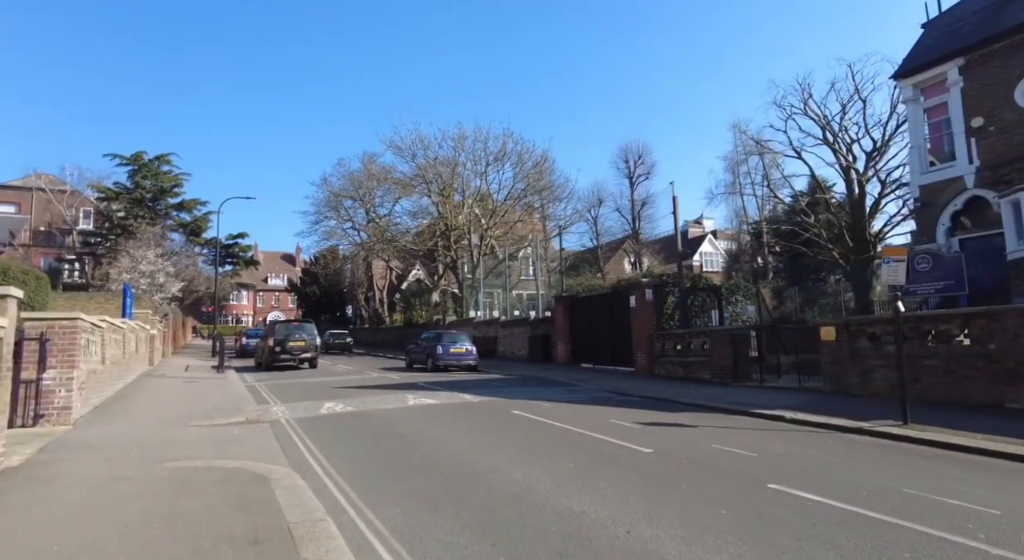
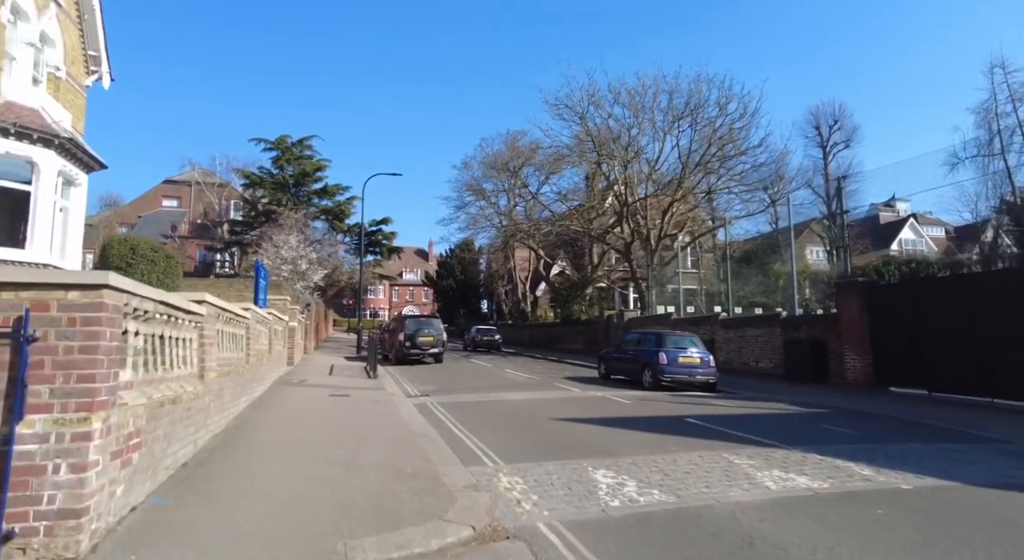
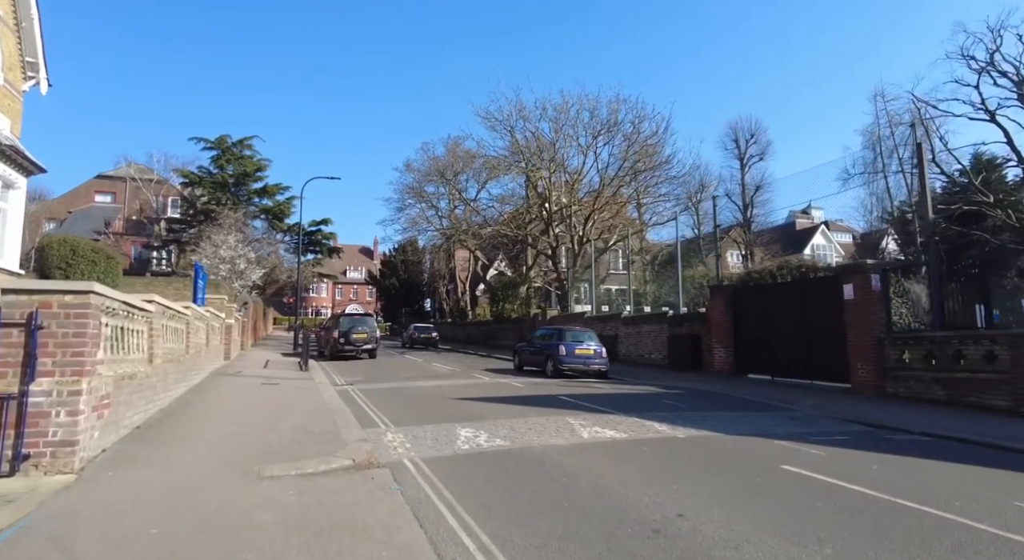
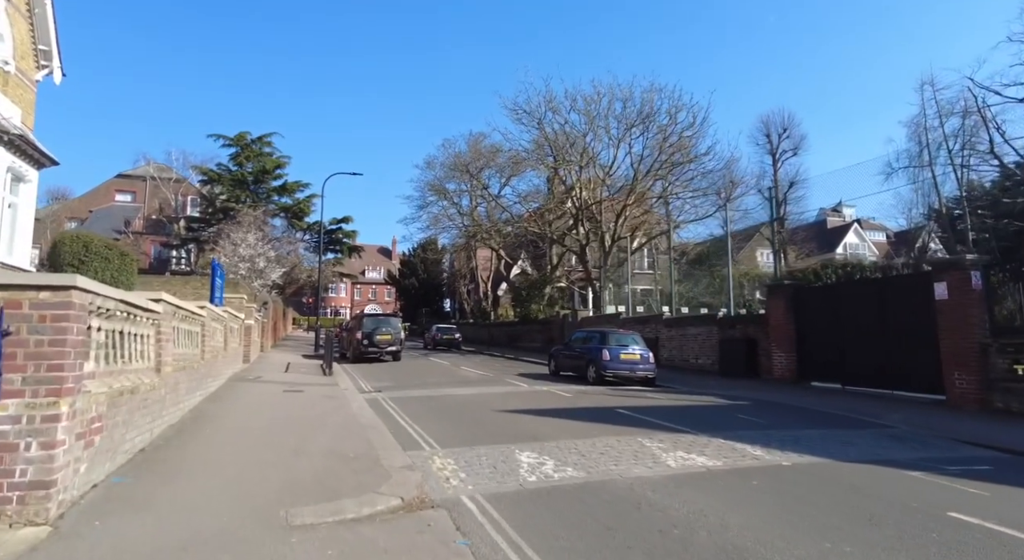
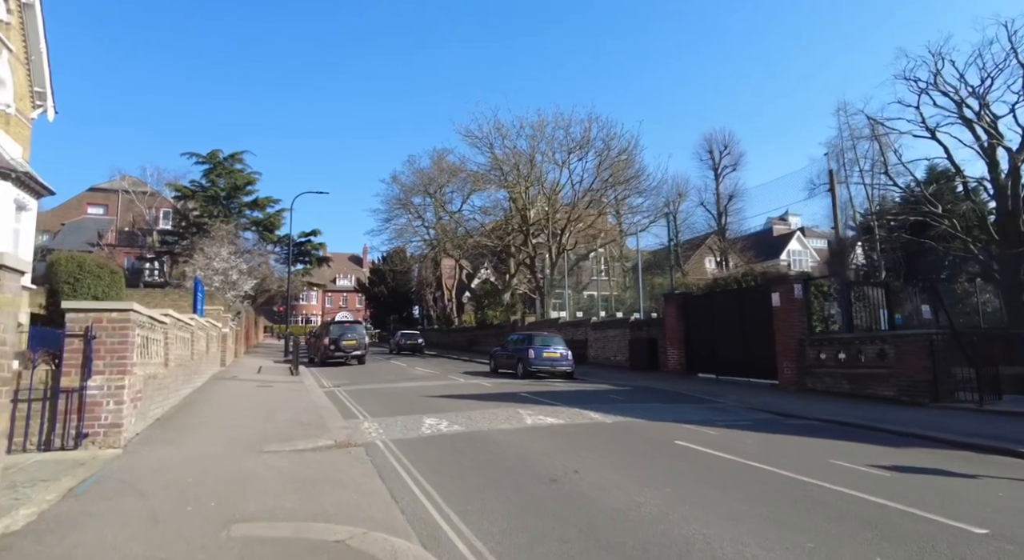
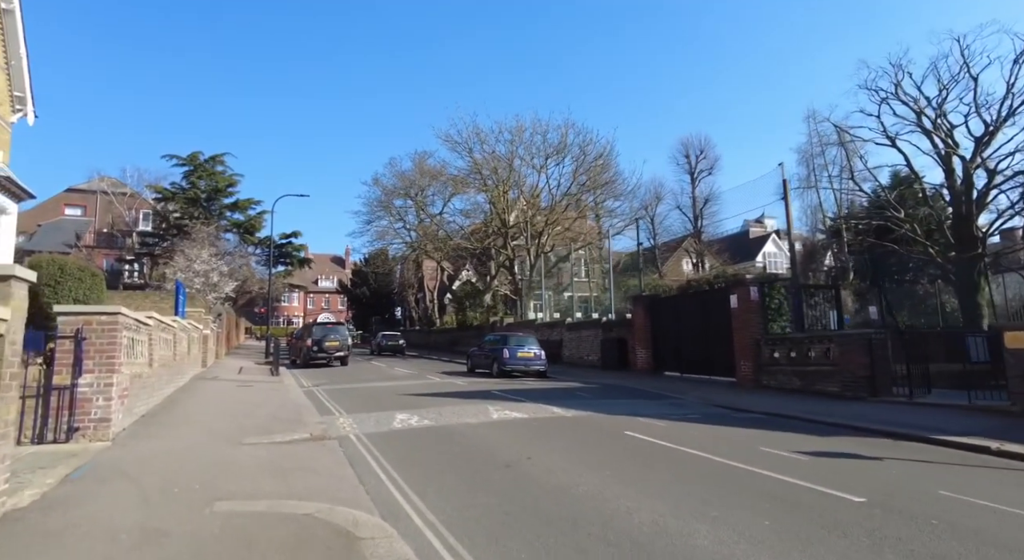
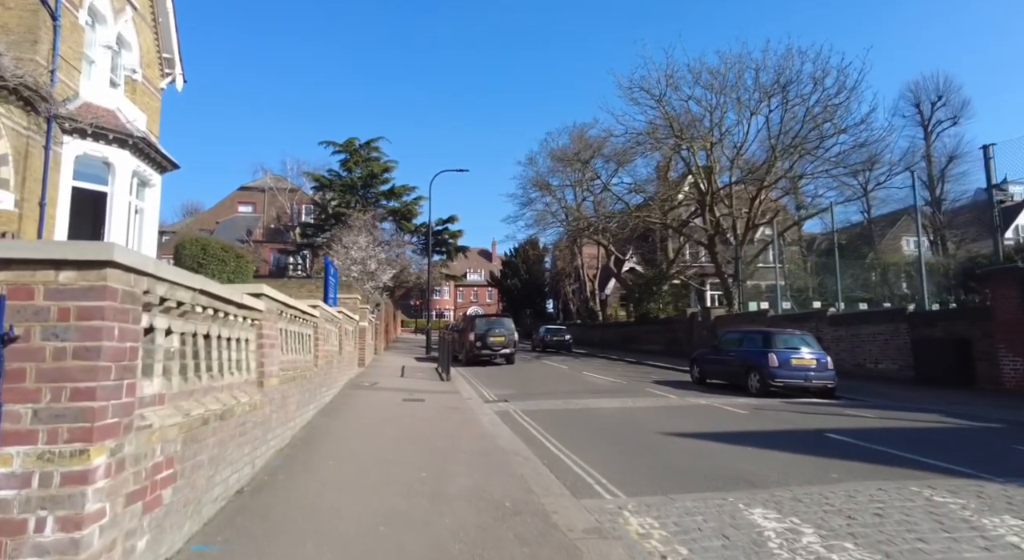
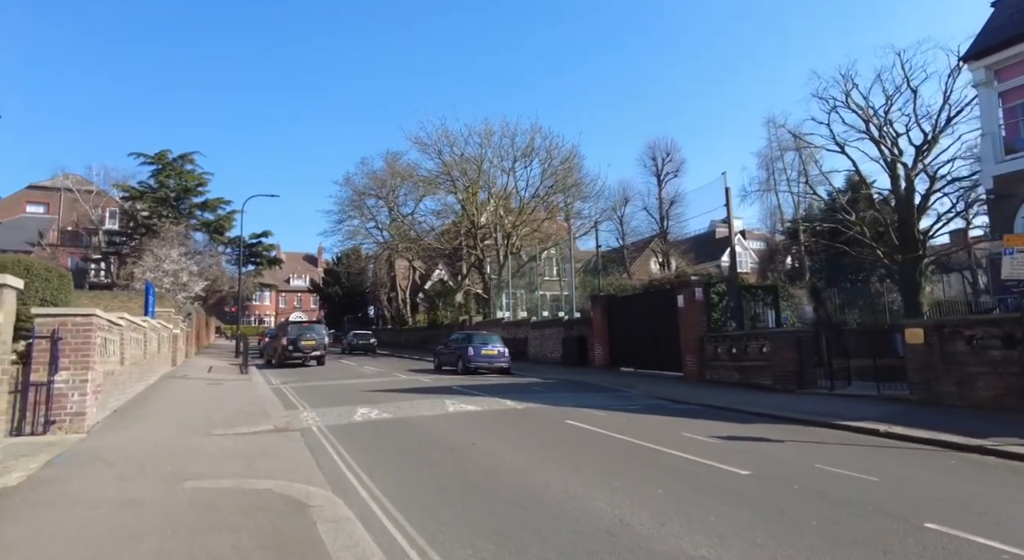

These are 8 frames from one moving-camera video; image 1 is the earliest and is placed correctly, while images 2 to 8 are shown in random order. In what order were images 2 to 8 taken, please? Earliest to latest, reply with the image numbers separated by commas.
8, 6, 5, 3, 4, 2, 7
